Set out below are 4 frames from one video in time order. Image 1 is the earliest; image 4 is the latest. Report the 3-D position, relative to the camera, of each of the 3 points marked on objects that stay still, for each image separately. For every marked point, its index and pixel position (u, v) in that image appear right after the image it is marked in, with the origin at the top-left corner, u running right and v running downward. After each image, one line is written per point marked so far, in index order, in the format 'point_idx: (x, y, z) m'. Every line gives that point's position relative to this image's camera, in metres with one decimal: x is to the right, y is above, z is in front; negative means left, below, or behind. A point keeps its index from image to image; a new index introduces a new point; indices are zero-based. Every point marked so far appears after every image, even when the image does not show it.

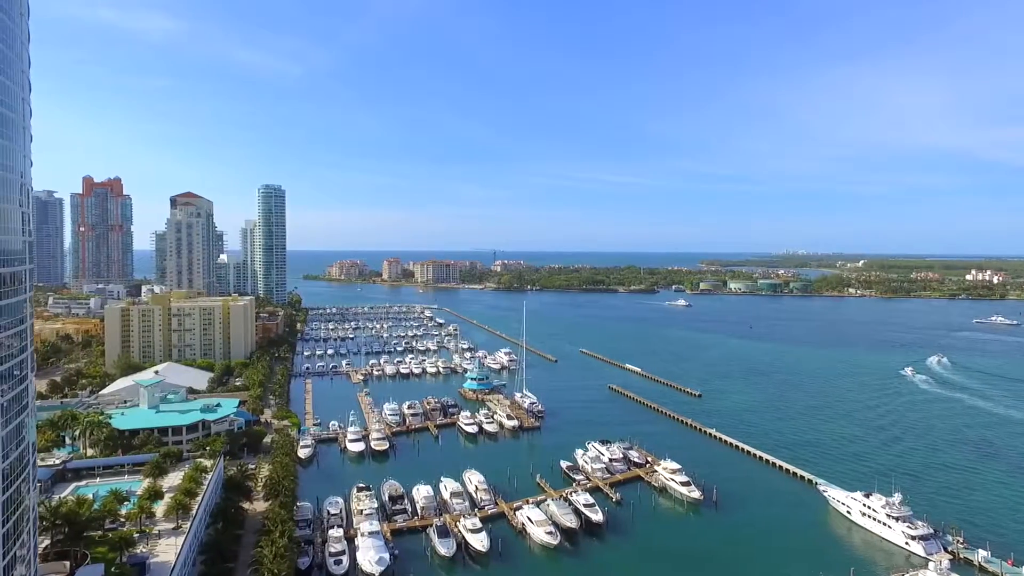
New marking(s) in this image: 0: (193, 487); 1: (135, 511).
0: (-9.9, -6.2, +19.7) m
1: (-10.6, -6.3, +17.7) m
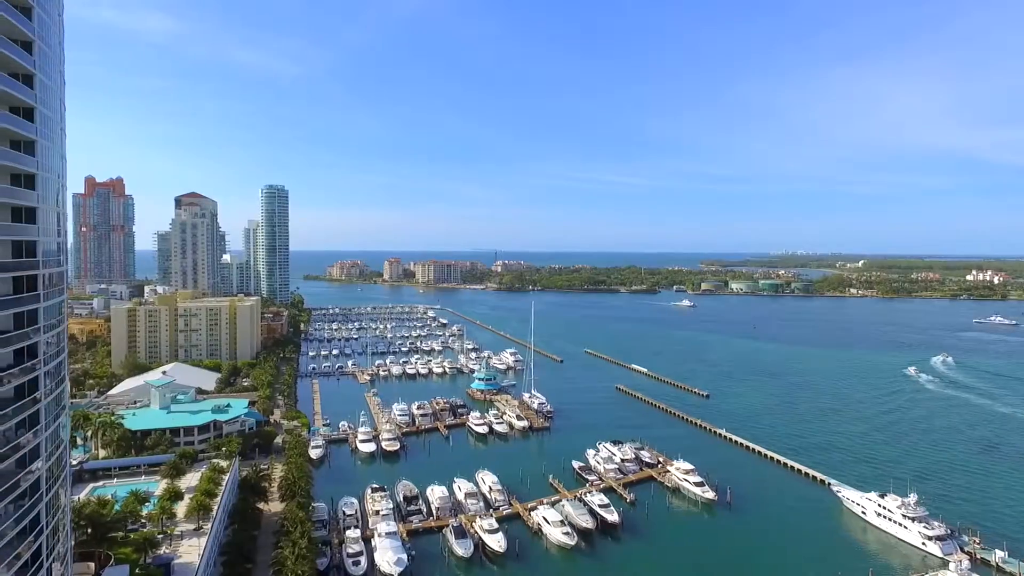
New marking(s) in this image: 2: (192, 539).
0: (-9.3, -6.2, +19.7) m
1: (-10.0, -6.3, +17.7) m
2: (-8.9, -7.0, +17.6) m
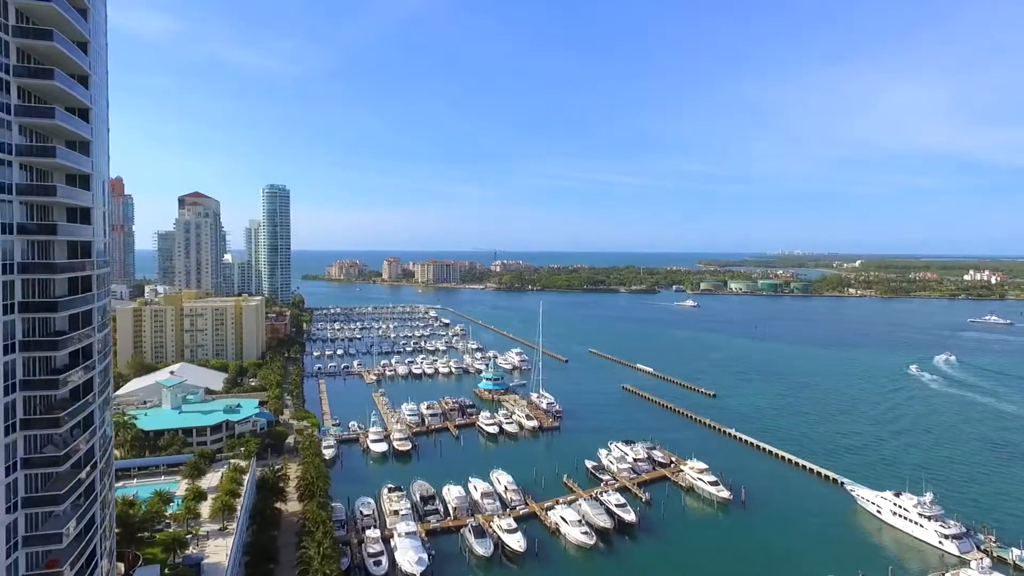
0: (-8.7, -6.2, +19.7) m
1: (-9.3, -6.3, +17.7) m
2: (-8.2, -7.0, +17.6) m
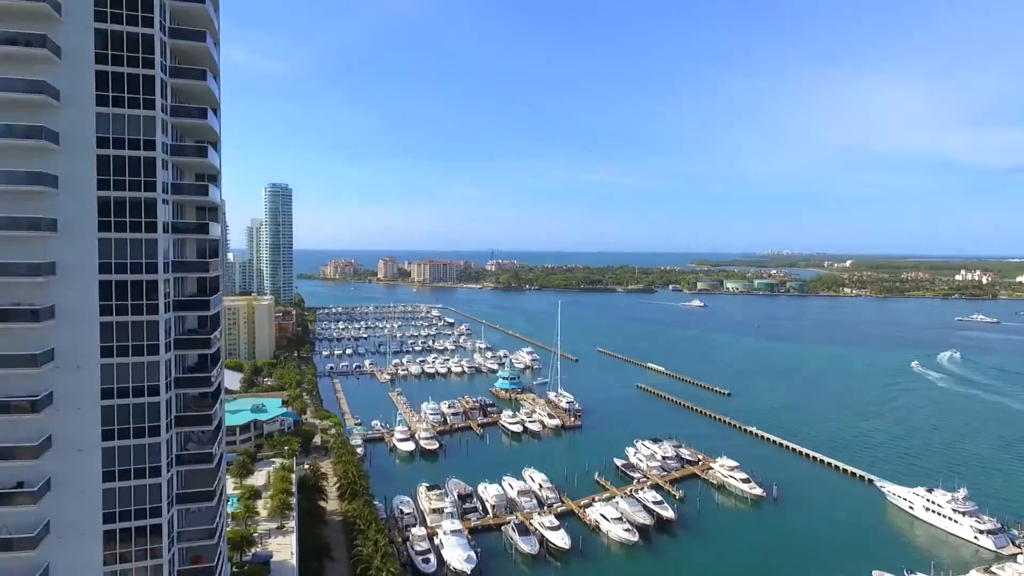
0: (-7.1, -6.2, +19.7) m
1: (-7.6, -6.2, +17.7) m
2: (-6.6, -7.0, +17.6) m
